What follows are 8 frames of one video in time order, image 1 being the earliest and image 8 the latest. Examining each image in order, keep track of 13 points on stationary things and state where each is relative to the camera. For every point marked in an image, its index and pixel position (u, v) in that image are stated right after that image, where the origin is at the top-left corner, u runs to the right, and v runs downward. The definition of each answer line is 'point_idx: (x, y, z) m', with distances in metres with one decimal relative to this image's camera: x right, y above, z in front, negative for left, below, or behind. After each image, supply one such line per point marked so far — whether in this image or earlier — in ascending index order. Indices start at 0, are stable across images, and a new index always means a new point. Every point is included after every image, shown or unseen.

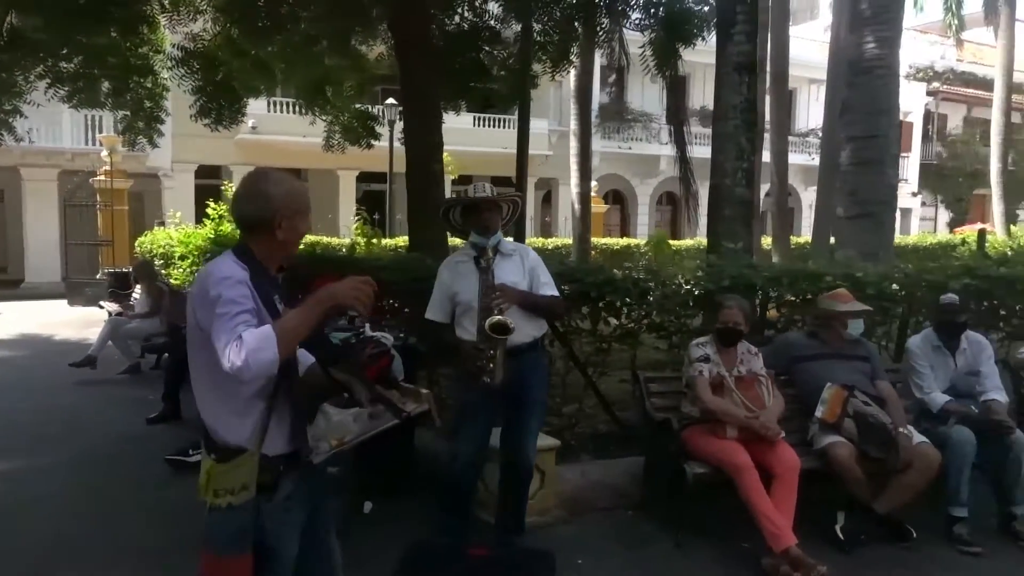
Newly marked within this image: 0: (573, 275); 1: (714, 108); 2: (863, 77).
0: (+0.4, +0.1, +5.3) m
1: (+1.8, +1.6, +6.8) m
2: (+3.9, +2.4, +8.7) m
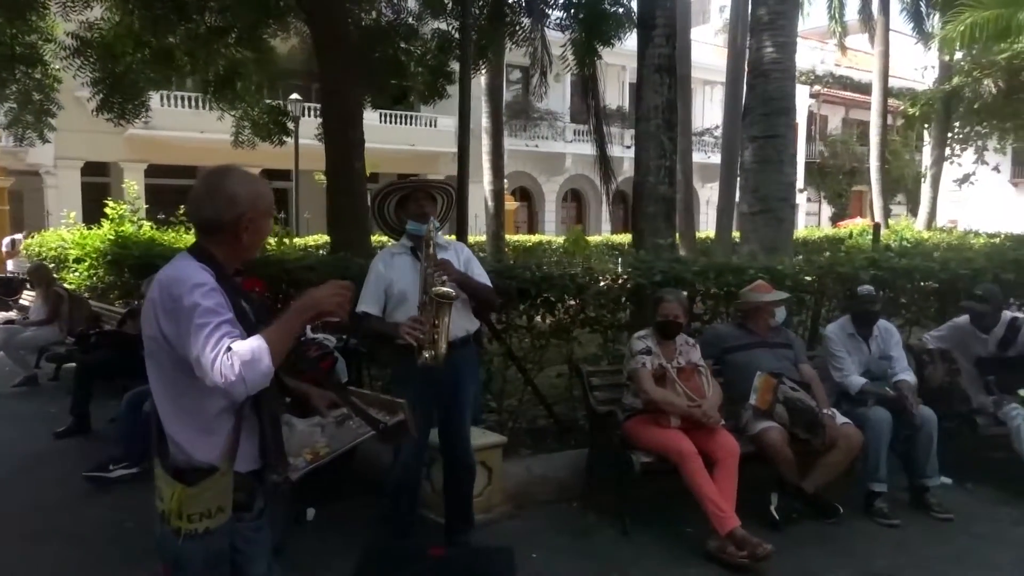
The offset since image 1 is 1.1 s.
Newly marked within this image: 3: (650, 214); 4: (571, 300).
0: (0.0, +0.1, +5.4) m
1: (+1.2, +1.7, +7.0) m
2: (+2.9, +2.5, +9.2) m
3: (+1.3, +0.7, +7.0) m
4: (+0.4, -0.1, +5.4) m
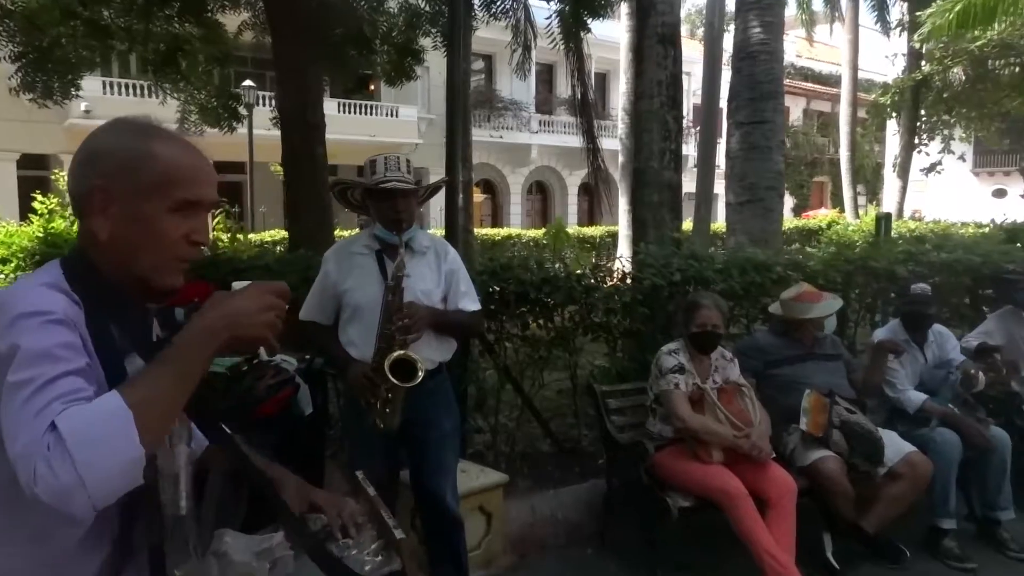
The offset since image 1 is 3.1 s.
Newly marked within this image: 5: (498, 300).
0: (-0.1, +0.1, +4.5) m
1: (+1.0, +1.7, +6.3) m
2: (+2.7, +2.5, +8.5) m
3: (+1.2, +0.7, +6.2) m
4: (+0.4, -0.1, +4.6) m
5: (-0.1, -0.1, +4.4) m
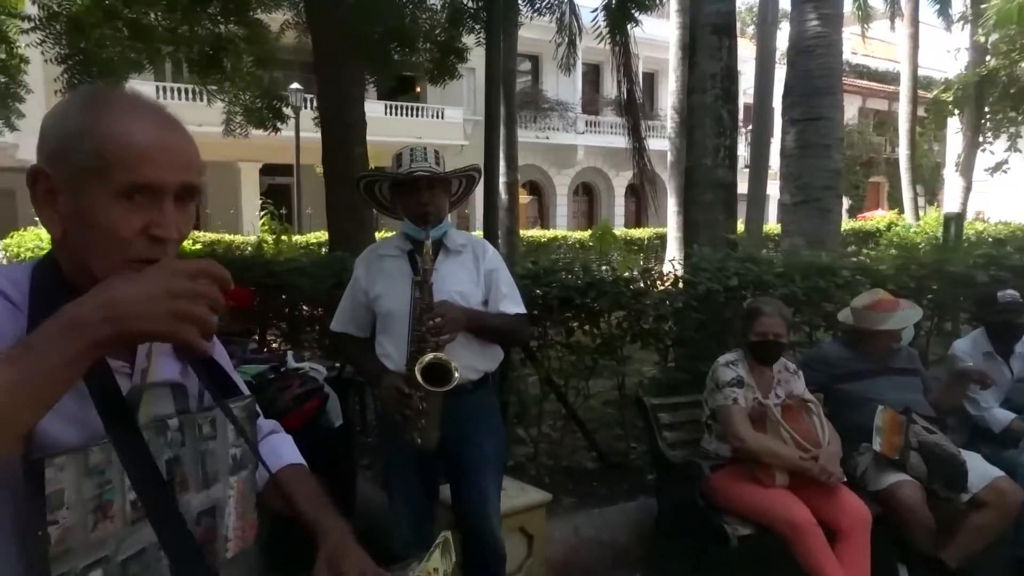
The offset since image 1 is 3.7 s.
0: (+0.2, +0.1, +4.3) m
1: (+1.4, +1.6, +5.9) m
2: (+3.1, +2.5, +8.1) m
3: (+1.5, +0.7, +5.9) m
4: (+0.6, -0.1, +4.3) m
5: (+0.2, -0.1, +4.2) m
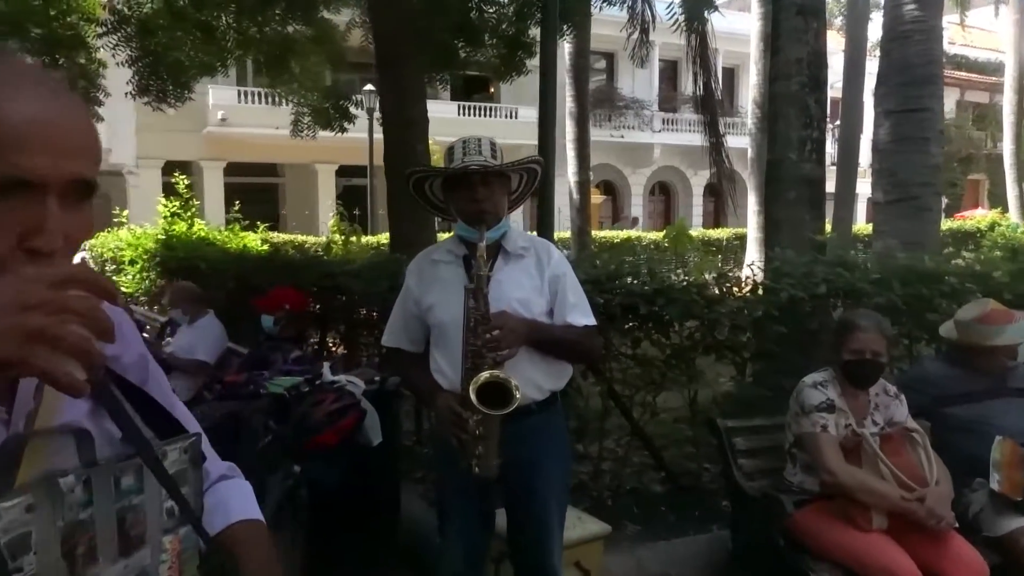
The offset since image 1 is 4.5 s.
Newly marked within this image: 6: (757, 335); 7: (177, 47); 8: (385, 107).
0: (+0.5, 0.0, +3.9) m
1: (+1.9, +1.6, +5.4) m
2: (+3.8, +2.4, +7.4) m
3: (+2.0, +0.6, +5.4) m
4: (+0.9, -0.2, +3.9) m
5: (+0.5, -0.1, +3.8) m
6: (+1.3, -0.2, +4.0) m
7: (-3.5, +2.5, +8.0) m
8: (-1.1, +1.6, +6.9) m
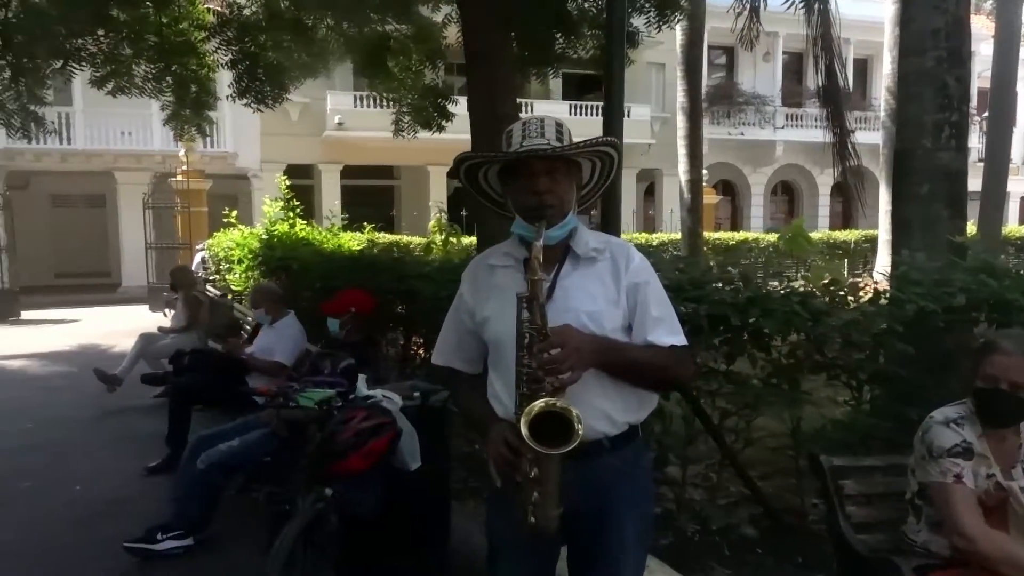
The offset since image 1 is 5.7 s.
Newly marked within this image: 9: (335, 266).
0: (+0.8, 0.0, +3.4) m
1: (+2.4, +1.5, +4.7) m
2: (+4.7, +2.3, +6.3) m
3: (+2.5, +0.6, +4.6) m
4: (+1.3, -0.2, +3.3) m
5: (+0.8, -0.2, +3.3) m
6: (+1.6, -0.3, +3.3) m
7: (-2.5, +2.5, +8.1) m
8: (-0.3, +1.6, +6.6) m
9: (-1.5, +0.2, +6.6) m
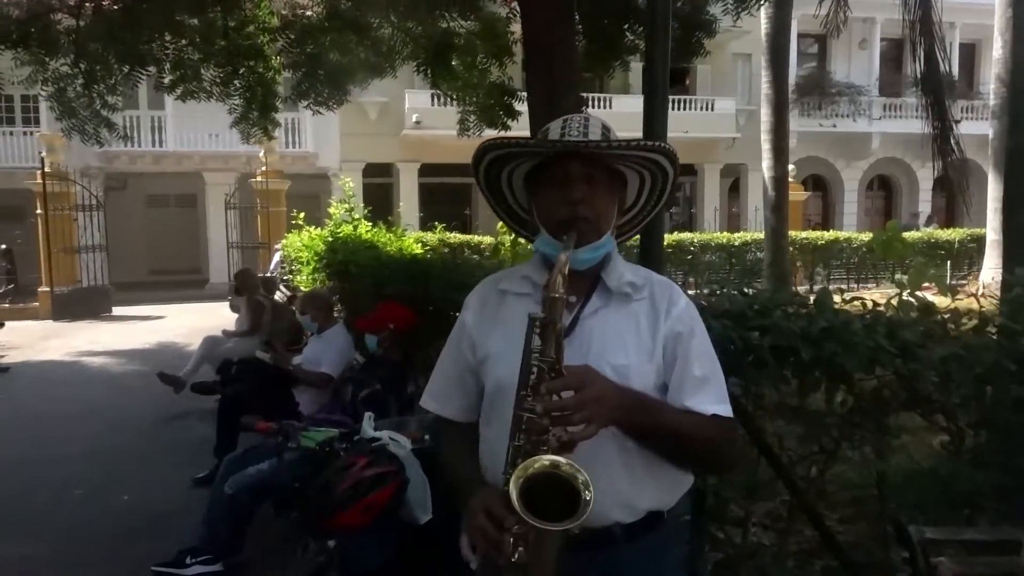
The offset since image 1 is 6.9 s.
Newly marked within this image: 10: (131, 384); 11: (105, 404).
0: (+1.0, -0.1, +3.0) m
1: (+2.7, +1.4, +4.1) m
2: (+5.1, +2.2, +5.4) m
3: (+2.8, +0.5, +4.0) m
4: (+1.4, -0.3, +2.8) m
5: (+0.9, -0.3, +2.9) m
6: (+1.7, -0.4, +2.8) m
7: (-1.8, +2.5, +7.9) m
8: (+0.2, +1.6, +6.3) m
9: (-1.0, +0.1, +6.3) m
10: (-4.6, -1.2, +9.2) m
11: (-4.4, -1.2, +8.1) m
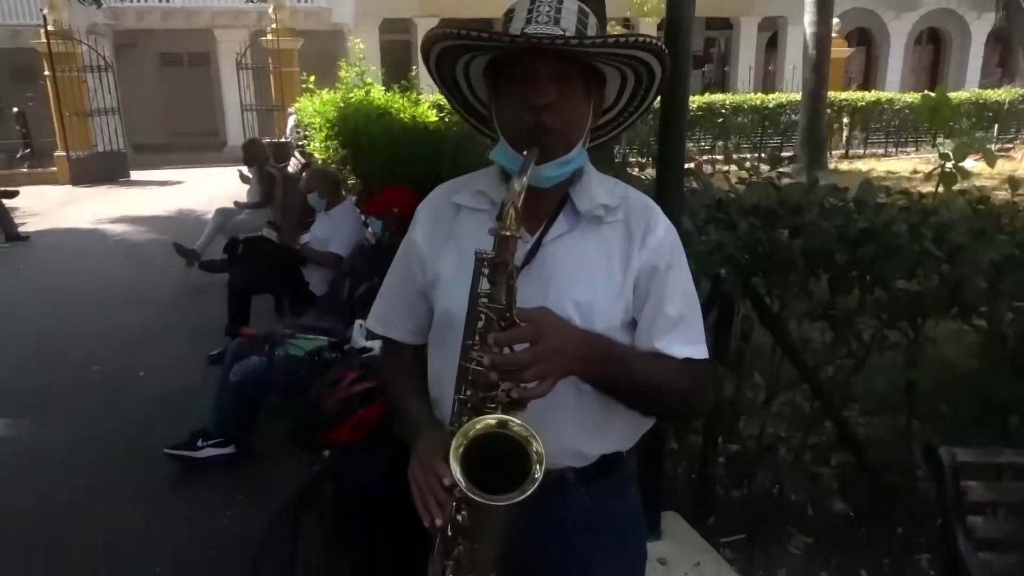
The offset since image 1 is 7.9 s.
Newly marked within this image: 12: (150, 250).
0: (+1.0, +0.3, +2.7) m
1: (+2.8, +2.0, +3.4) m
2: (+5.2, +3.0, +4.6) m
3: (+2.8, +1.0, +3.5) m
4: (+1.4, +0.1, +2.6) m
5: (+0.9, +0.1, +2.6) m
6: (+1.7, 0.0, +2.5) m
7: (-1.6, +3.7, +7.2) m
8: (+0.3, +2.5, +5.7) m
9: (-0.9, +1.1, +6.0) m
10: (-4.4, +0.4, +9.1) m
11: (-4.2, +0.1, +8.1) m
12: (-4.5, +0.5, +9.4) m
